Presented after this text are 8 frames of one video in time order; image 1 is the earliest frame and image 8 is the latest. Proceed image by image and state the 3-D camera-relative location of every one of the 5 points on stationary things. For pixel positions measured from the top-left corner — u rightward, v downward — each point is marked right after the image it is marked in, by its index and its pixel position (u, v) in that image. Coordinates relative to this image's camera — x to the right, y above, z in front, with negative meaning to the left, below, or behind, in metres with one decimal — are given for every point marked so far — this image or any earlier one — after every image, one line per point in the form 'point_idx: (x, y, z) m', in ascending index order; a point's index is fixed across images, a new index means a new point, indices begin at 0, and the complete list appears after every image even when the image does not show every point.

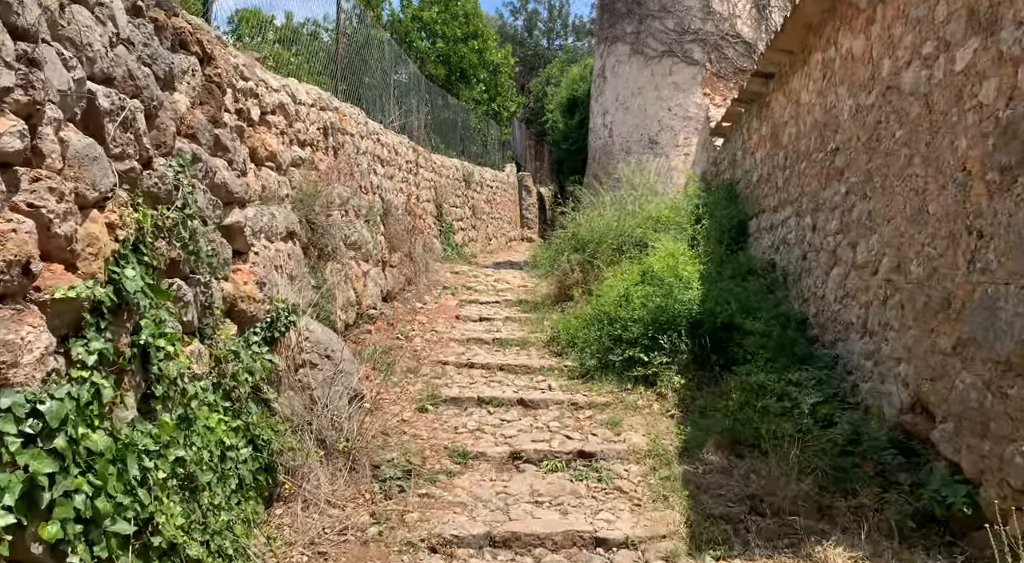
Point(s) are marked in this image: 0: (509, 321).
0: (0.0, -0.3, +6.7) m
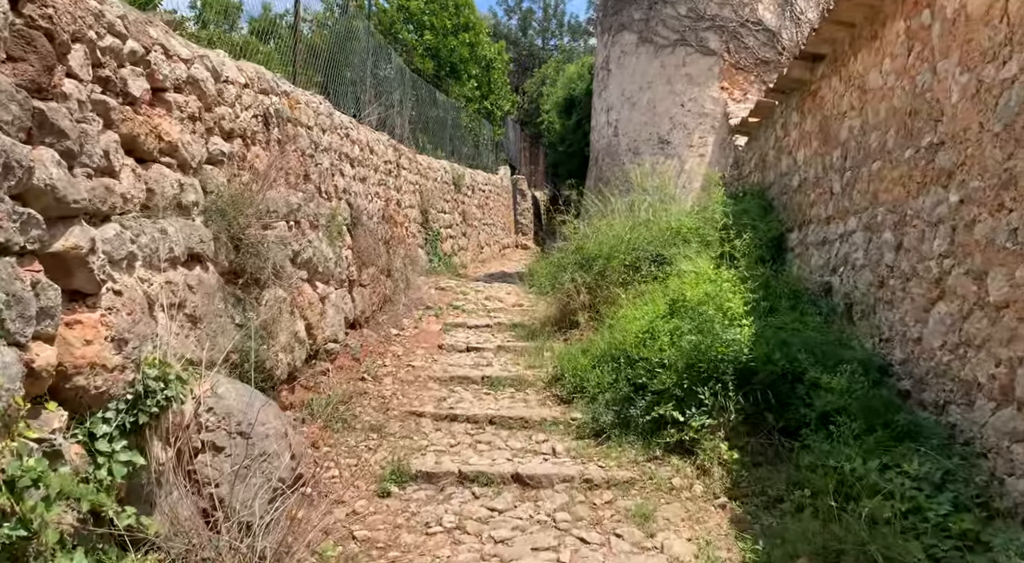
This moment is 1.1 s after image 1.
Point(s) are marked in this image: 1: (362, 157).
0: (-0.1, -0.5, +5.6) m
1: (-1.3, +1.0, +6.4) m
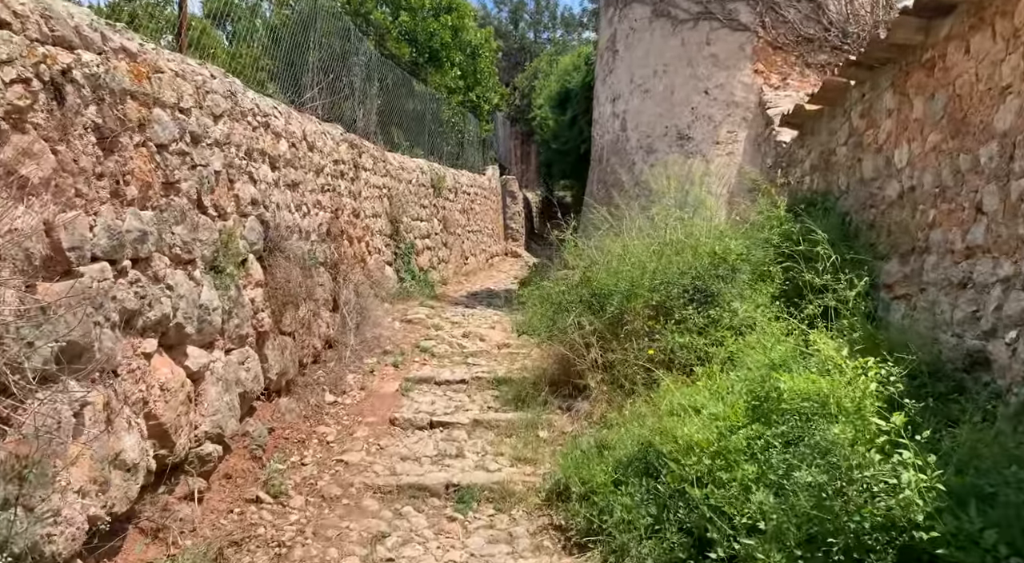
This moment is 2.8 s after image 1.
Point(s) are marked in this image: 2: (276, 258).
0: (-0.2, -0.7, +4.0) m
1: (-1.4, +0.8, +4.8) m
2: (-1.3, +0.1, +4.1) m
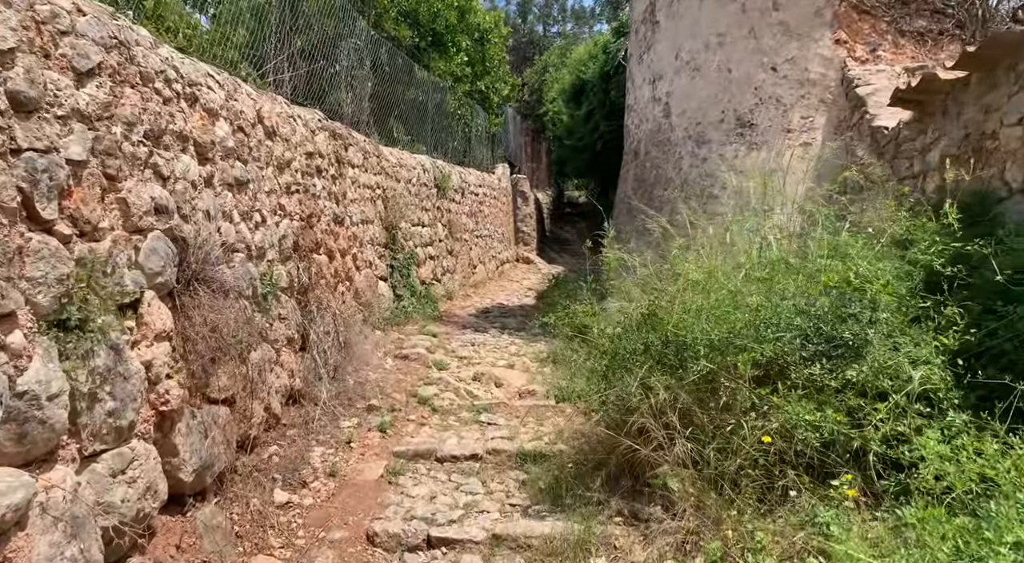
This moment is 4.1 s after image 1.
0: (0.0, -0.9, +2.6) m
1: (-1.2, +0.6, +3.4) m
2: (-1.1, 0.0, +2.8) m
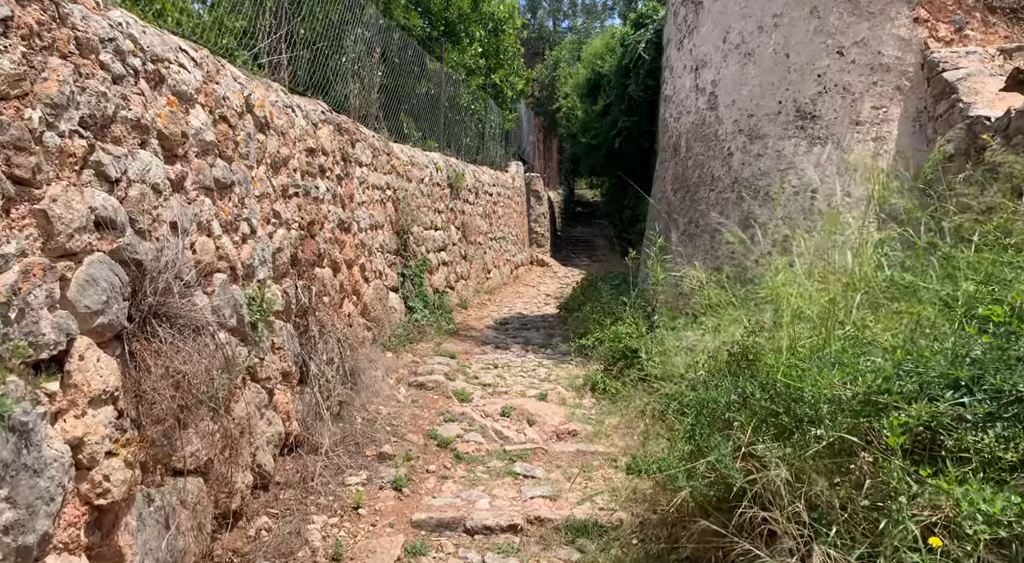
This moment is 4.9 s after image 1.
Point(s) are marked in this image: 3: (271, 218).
0: (+0.1, -1.0, +2.0) m
1: (-1.1, +0.5, +2.7) m
2: (-1.0, -0.1, +2.1) m
3: (-1.0, +0.3, +3.3) m
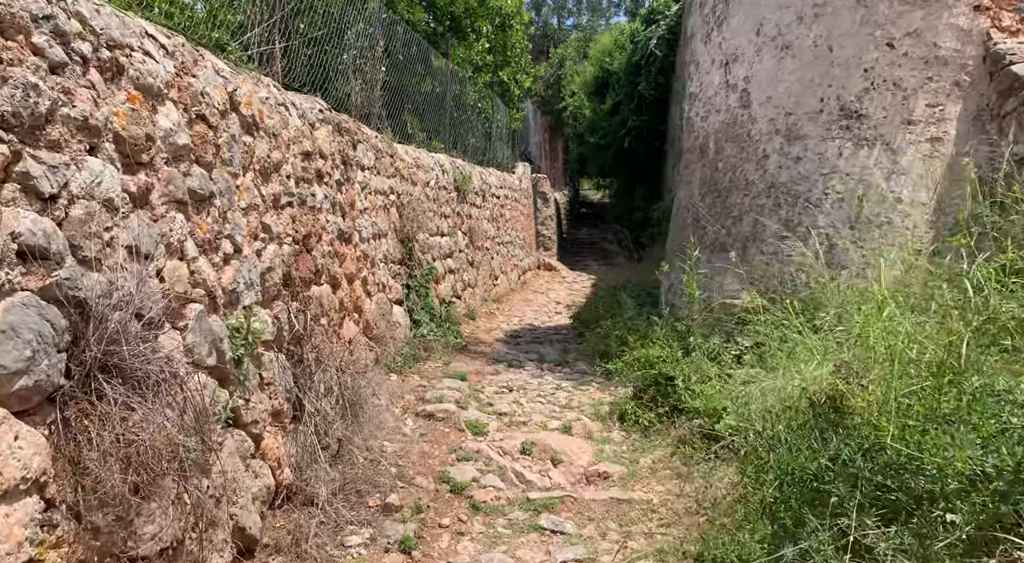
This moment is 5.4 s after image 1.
0: (+0.2, -1.1, +1.5) m
1: (-1.0, +0.4, +2.3) m
2: (-0.9, -0.2, +1.6) m
3: (-0.9, +0.2, +2.9) m
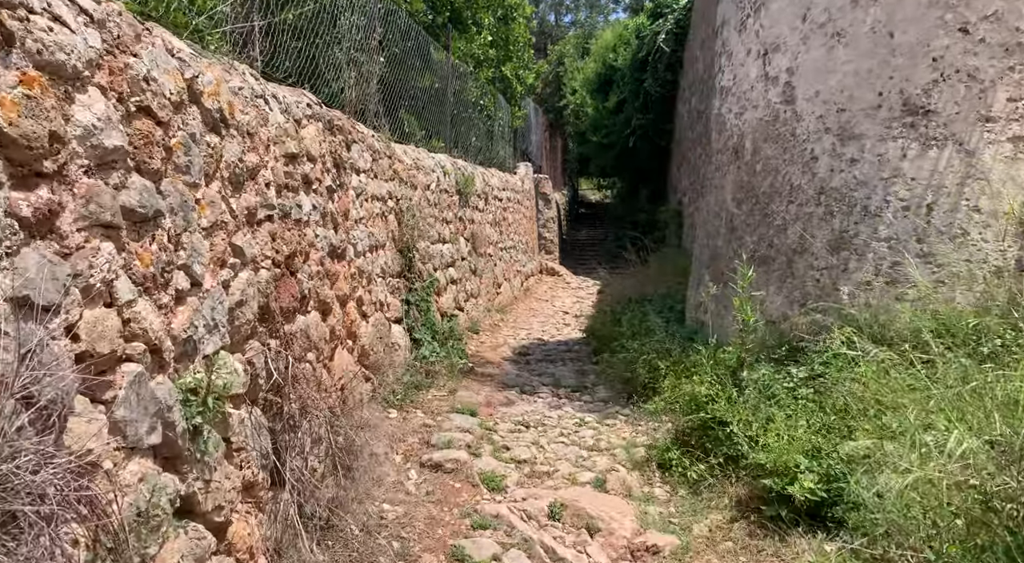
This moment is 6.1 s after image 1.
0: (+0.3, -1.2, +0.9) m
1: (-0.8, +0.3, +1.7) m
2: (-0.7, -0.3, +1.0) m
3: (-0.8, +0.1, +2.3) m
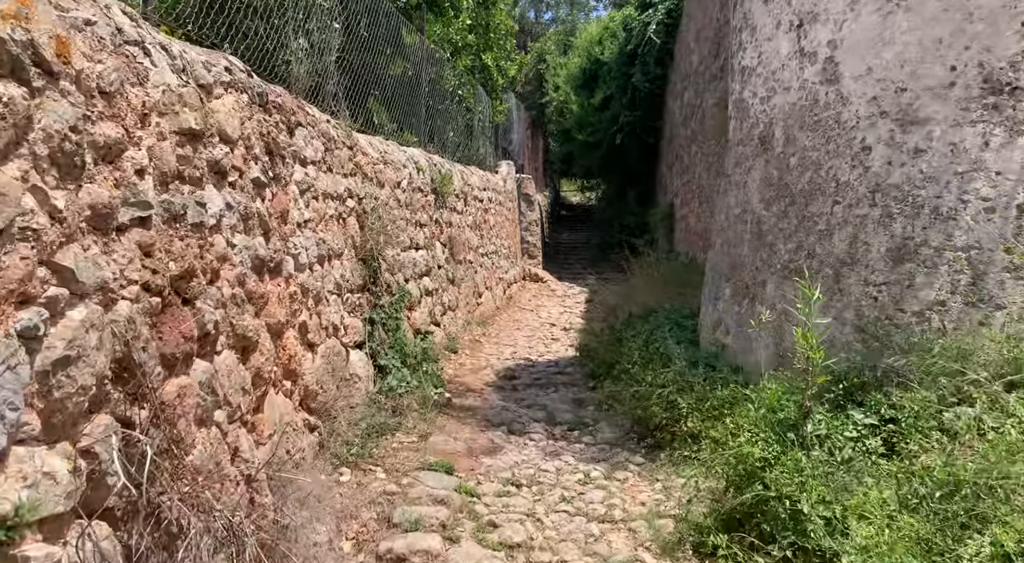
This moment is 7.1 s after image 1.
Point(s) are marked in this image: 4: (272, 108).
0: (+0.4, -1.3, 0.0) m
1: (-0.8, +0.2, +0.8) m
2: (-0.7, -0.4, +0.2) m
3: (-0.8, 0.0, +1.4) m
4: (-0.9, +0.7, +3.1) m
